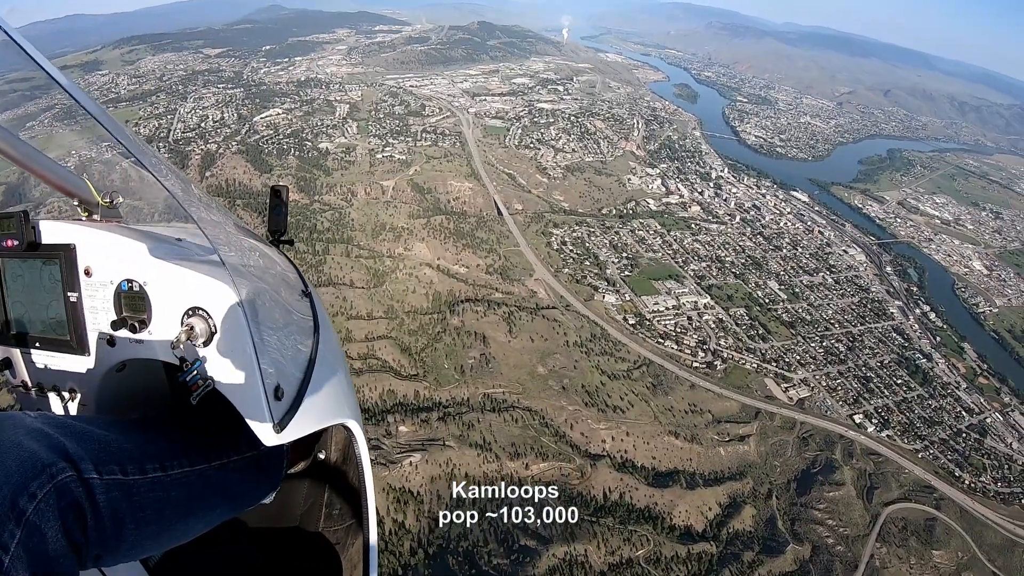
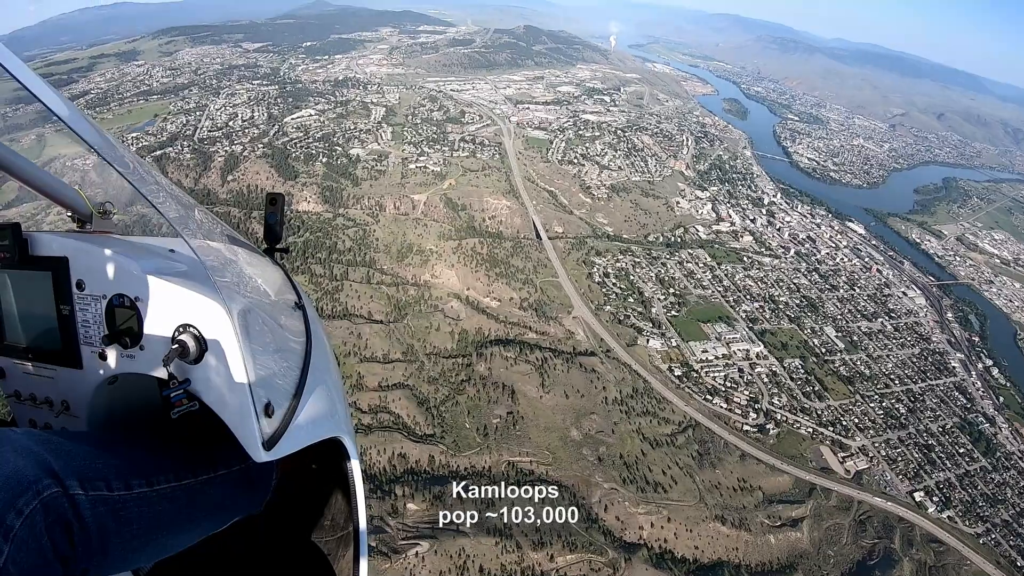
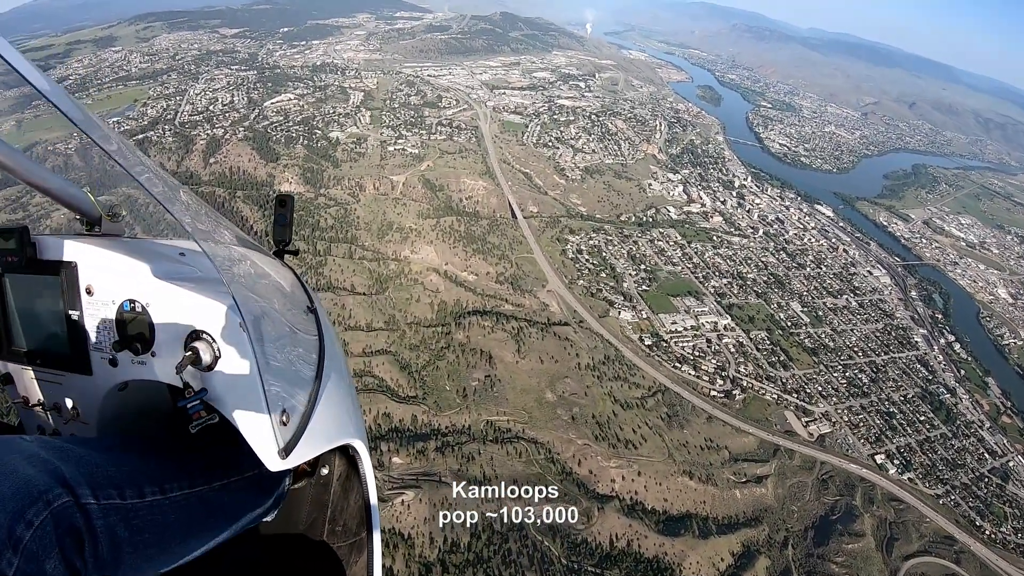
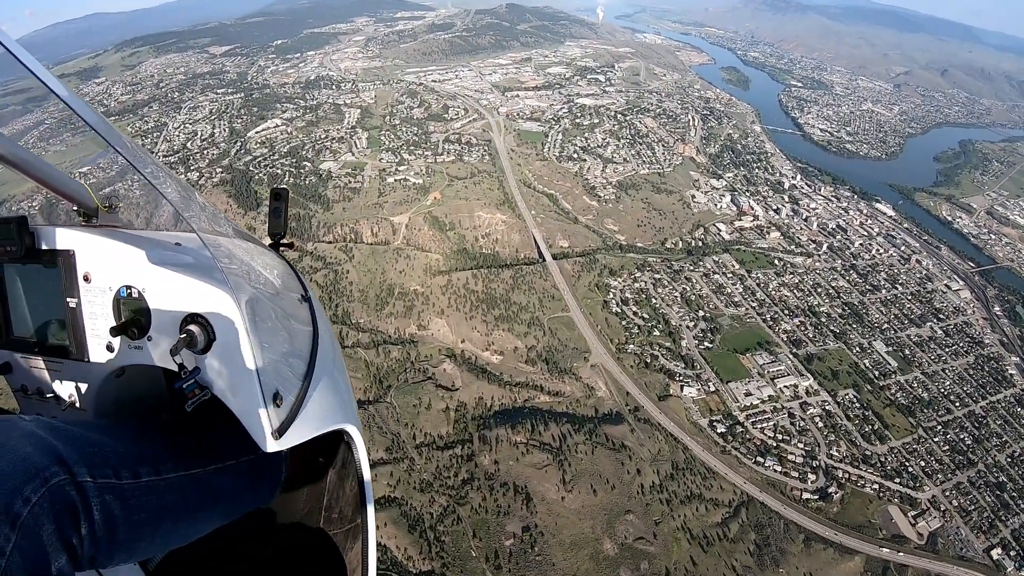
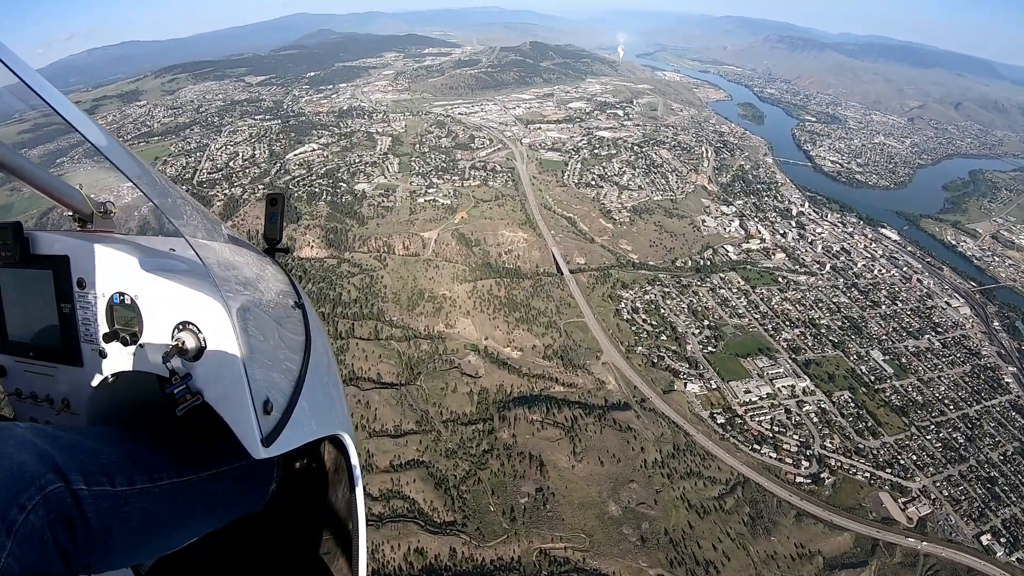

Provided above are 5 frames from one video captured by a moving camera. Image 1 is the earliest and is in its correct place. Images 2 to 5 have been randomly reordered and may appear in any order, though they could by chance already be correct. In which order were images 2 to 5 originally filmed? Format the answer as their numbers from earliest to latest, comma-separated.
3, 2, 5, 4
